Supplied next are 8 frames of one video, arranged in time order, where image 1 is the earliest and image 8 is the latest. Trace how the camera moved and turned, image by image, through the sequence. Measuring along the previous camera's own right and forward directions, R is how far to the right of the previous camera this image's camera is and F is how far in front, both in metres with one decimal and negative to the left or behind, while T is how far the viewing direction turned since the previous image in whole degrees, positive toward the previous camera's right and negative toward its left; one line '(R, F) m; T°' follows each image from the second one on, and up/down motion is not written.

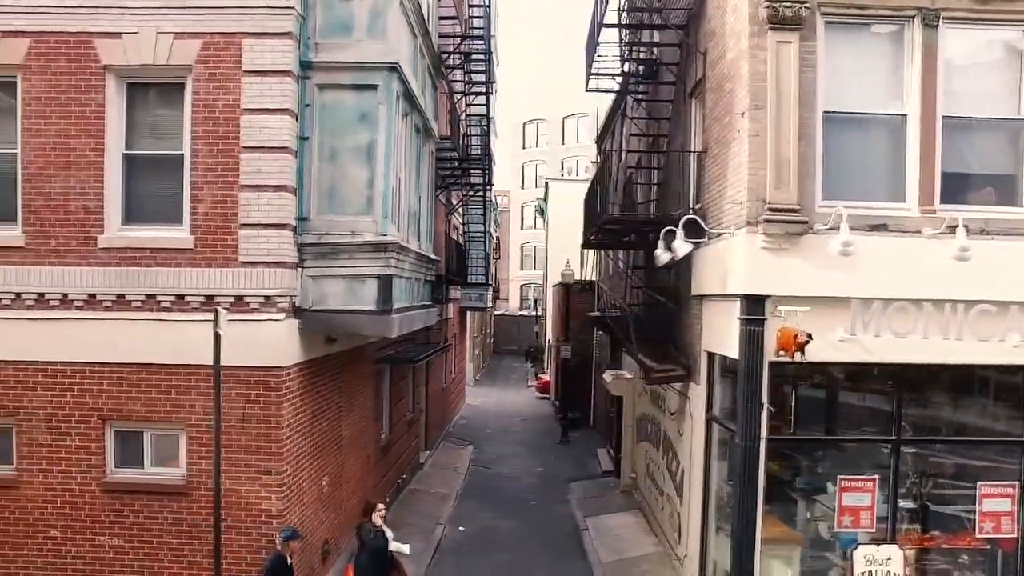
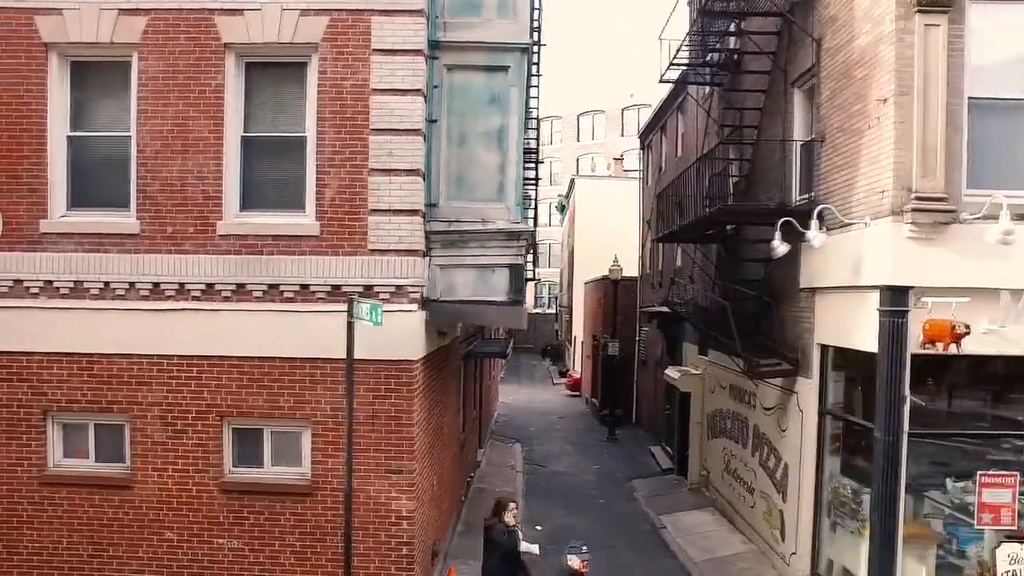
(-1.7, +0.3) m; +1°
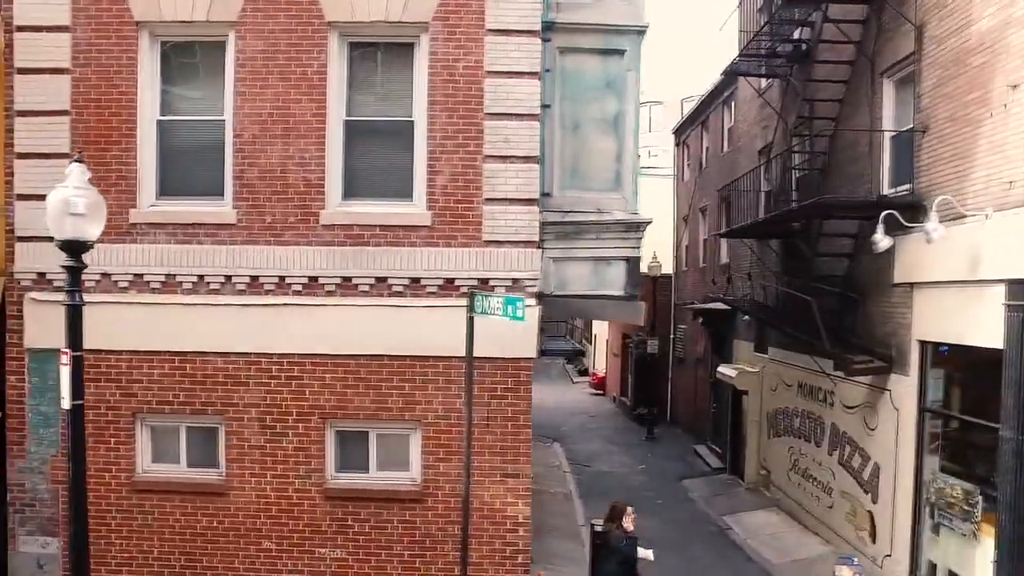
(-1.4, +0.4) m; +1°
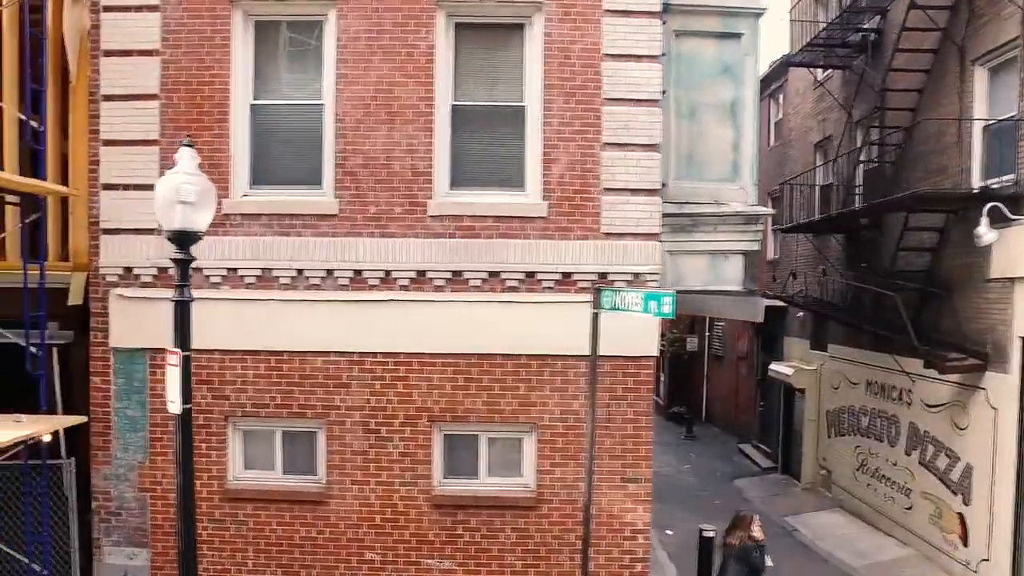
(-1.2, +0.4) m; +1°
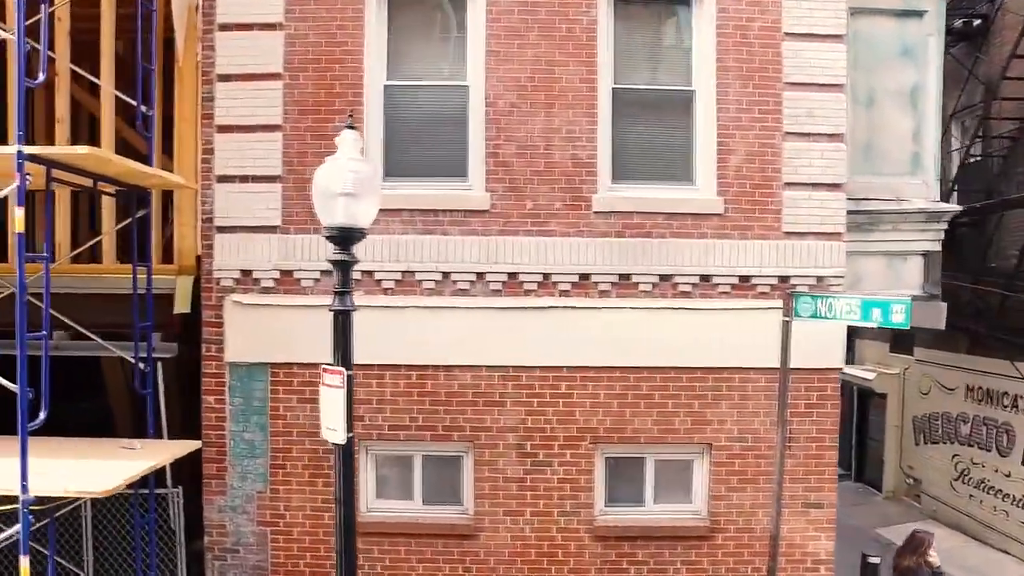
(-1.6, +0.7) m; +1°
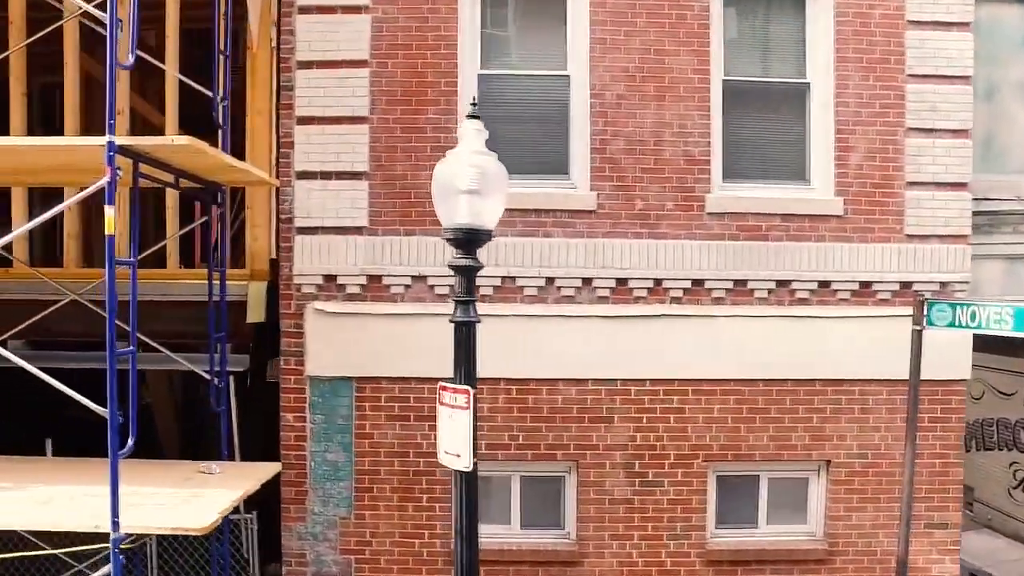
(-1.0, +0.4) m; +1°
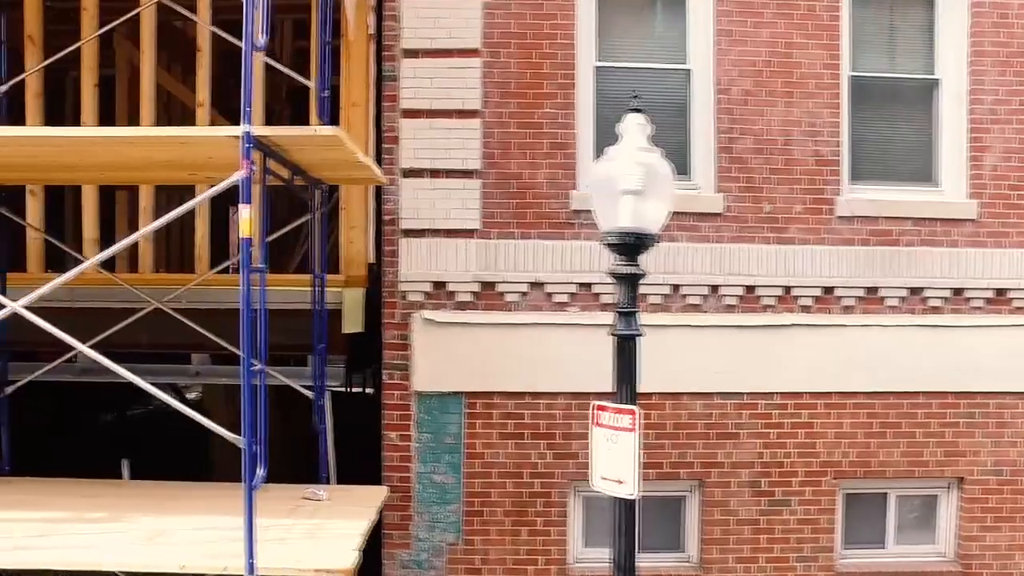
(-1.0, +0.4) m; +2°
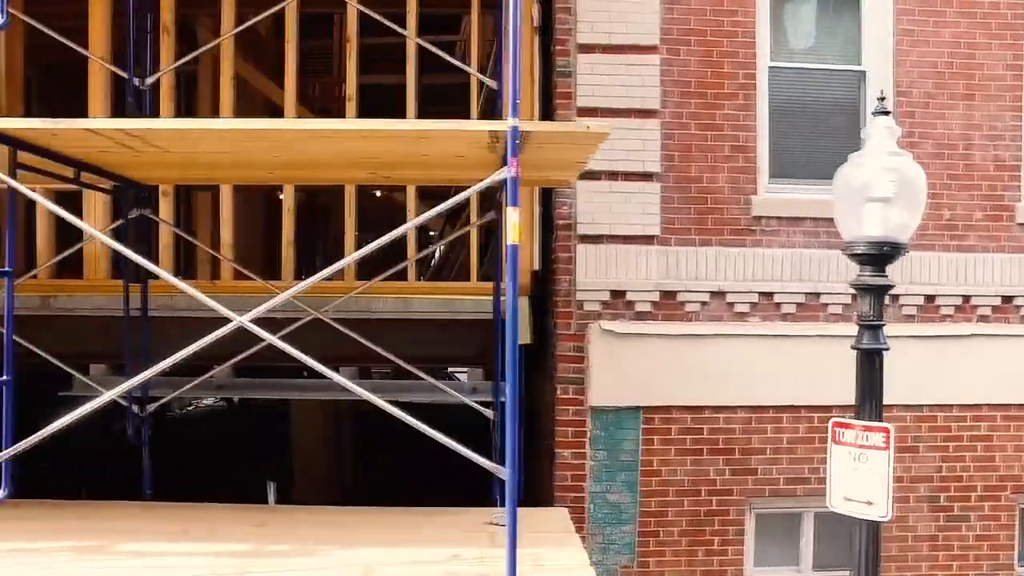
(-1.4, +0.3) m; +2°
